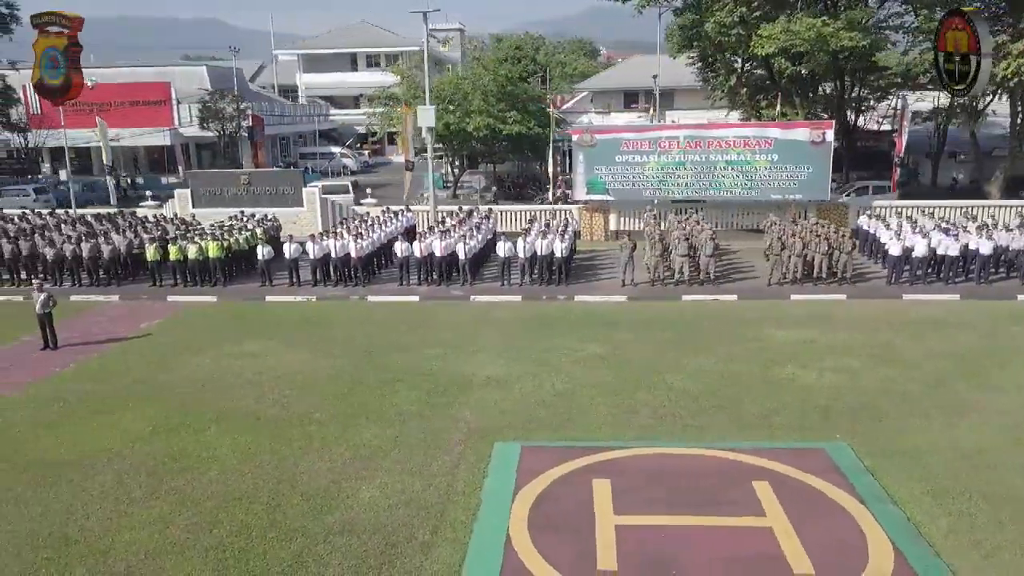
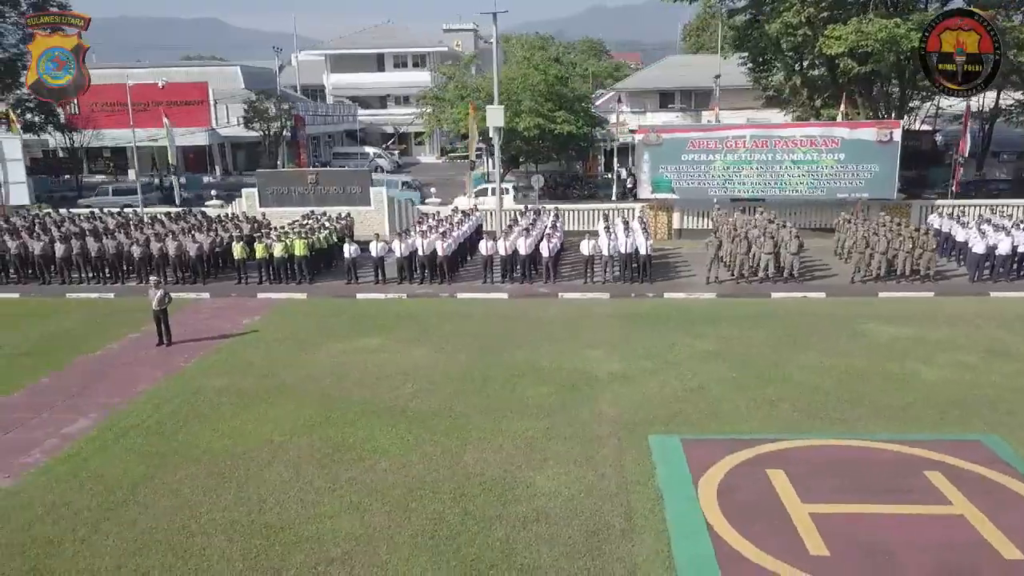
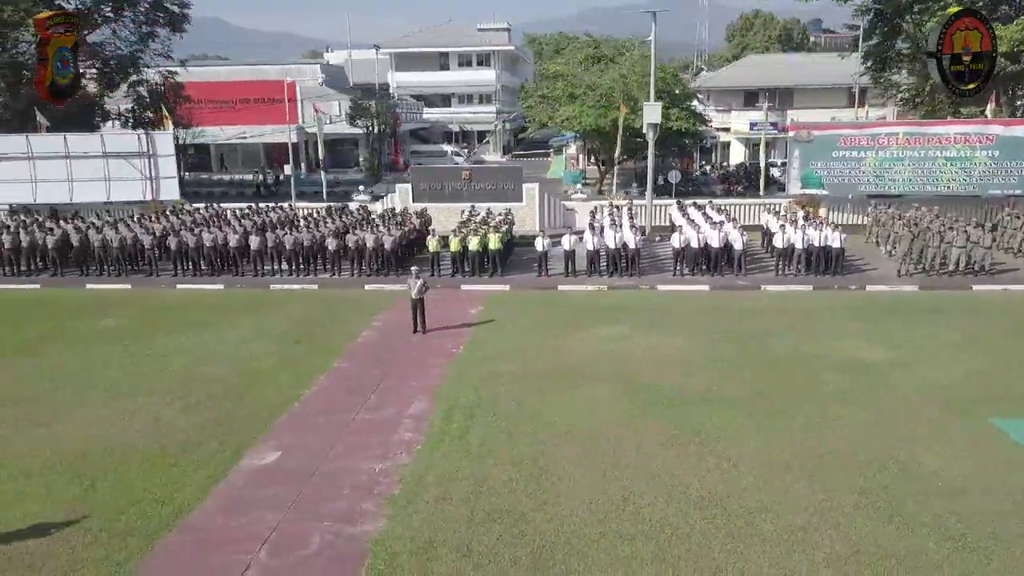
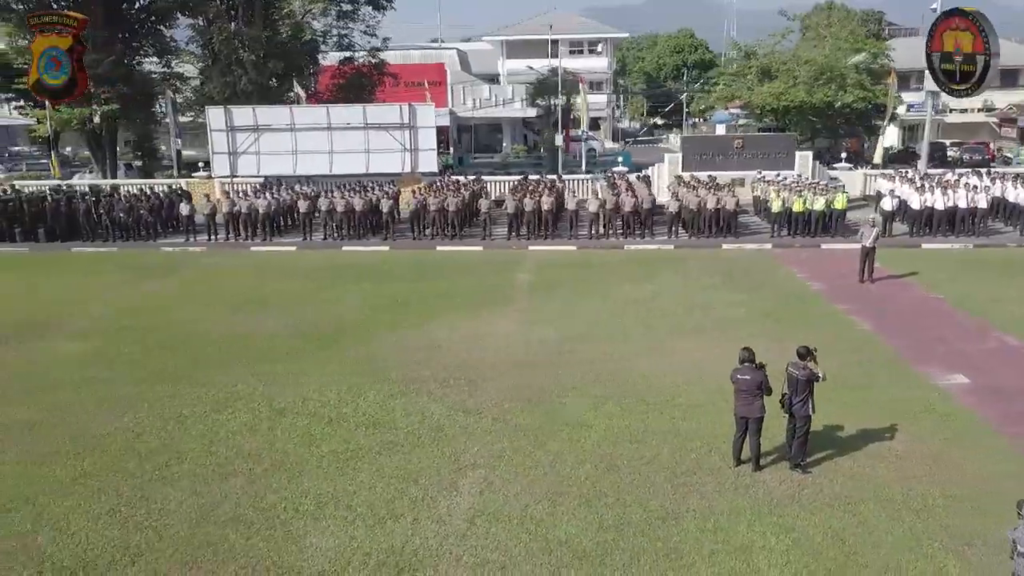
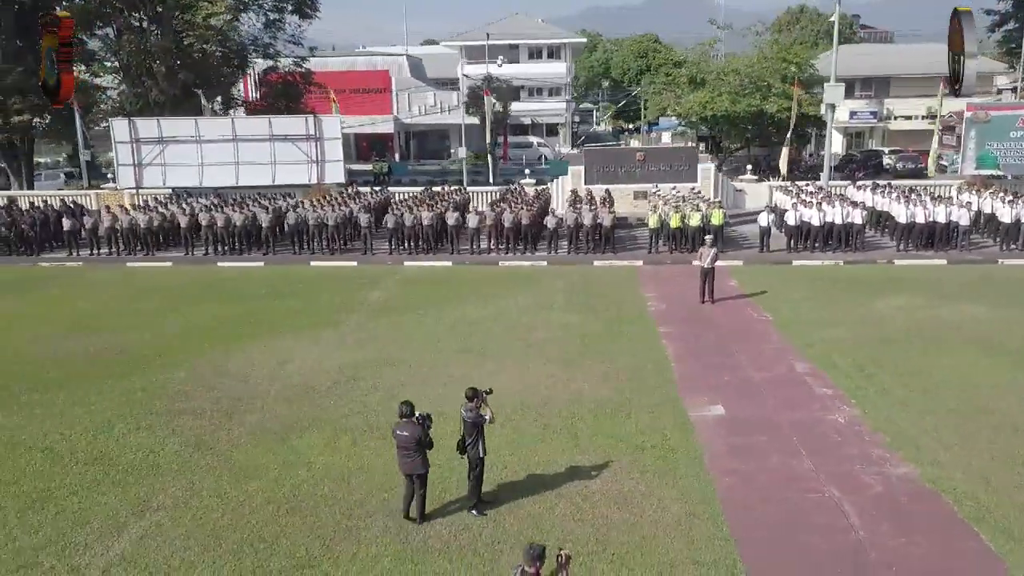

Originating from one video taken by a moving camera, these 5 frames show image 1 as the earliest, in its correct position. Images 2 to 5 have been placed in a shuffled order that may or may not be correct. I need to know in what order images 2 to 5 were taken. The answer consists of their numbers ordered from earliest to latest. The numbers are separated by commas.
2, 3, 5, 4
